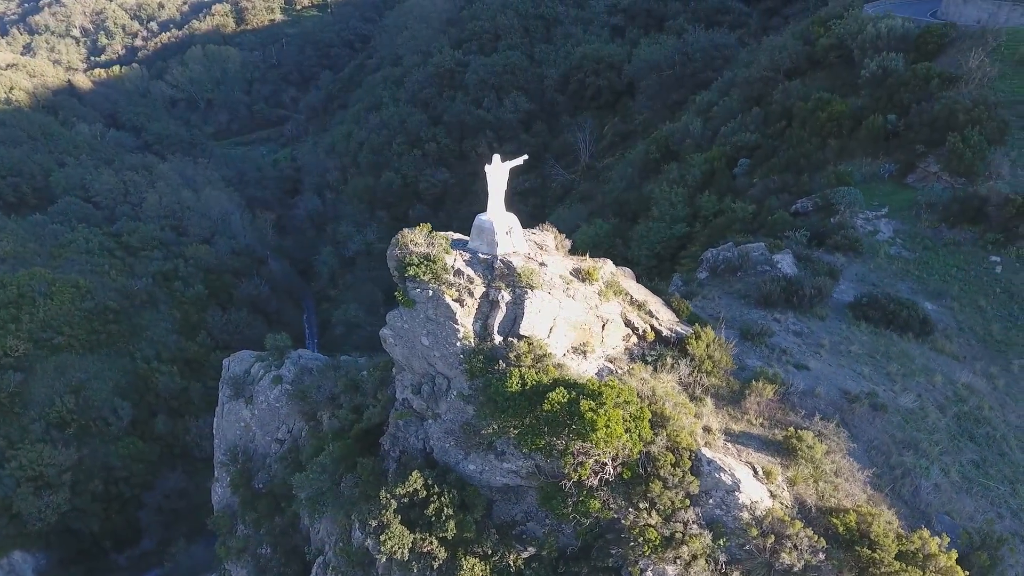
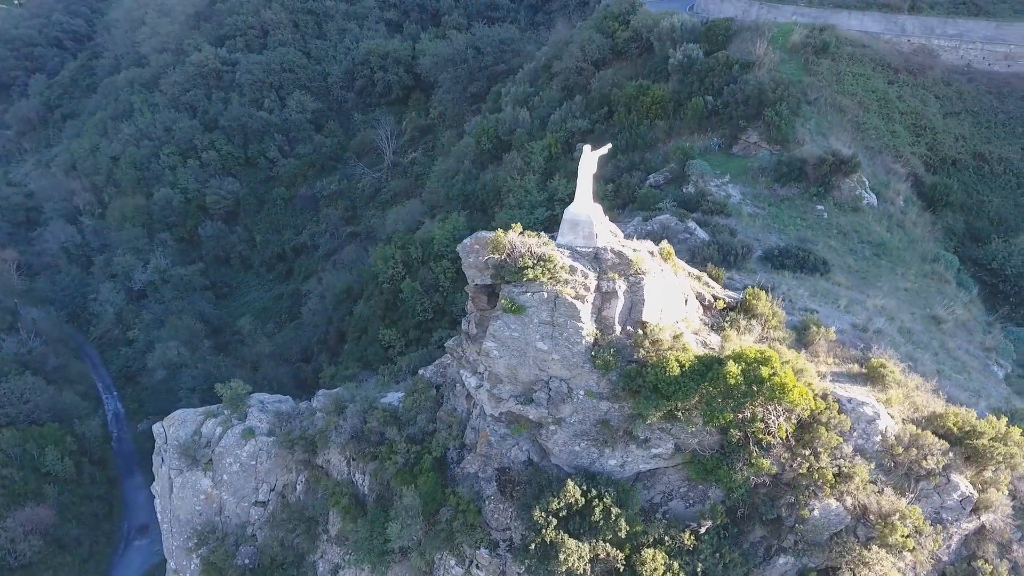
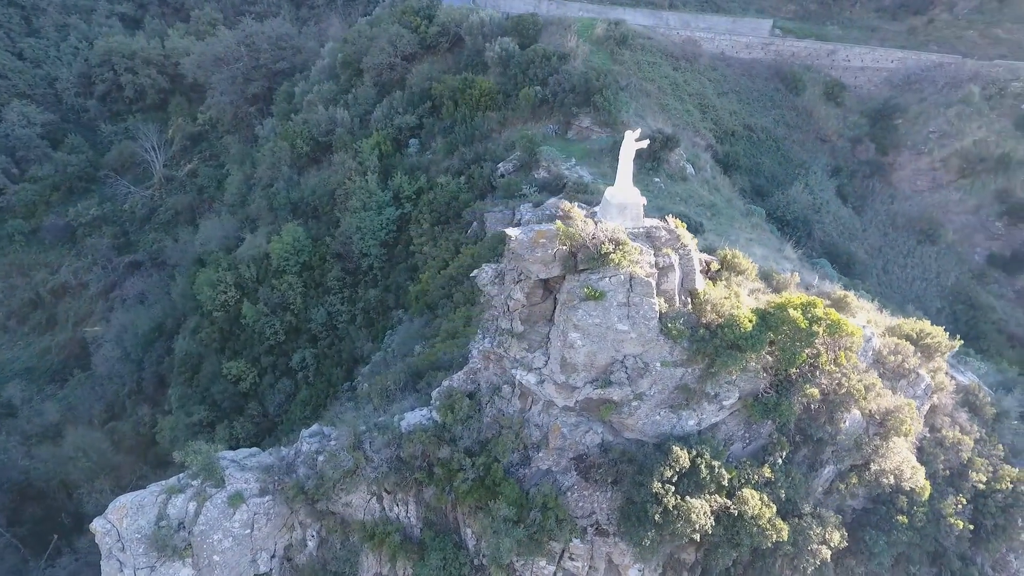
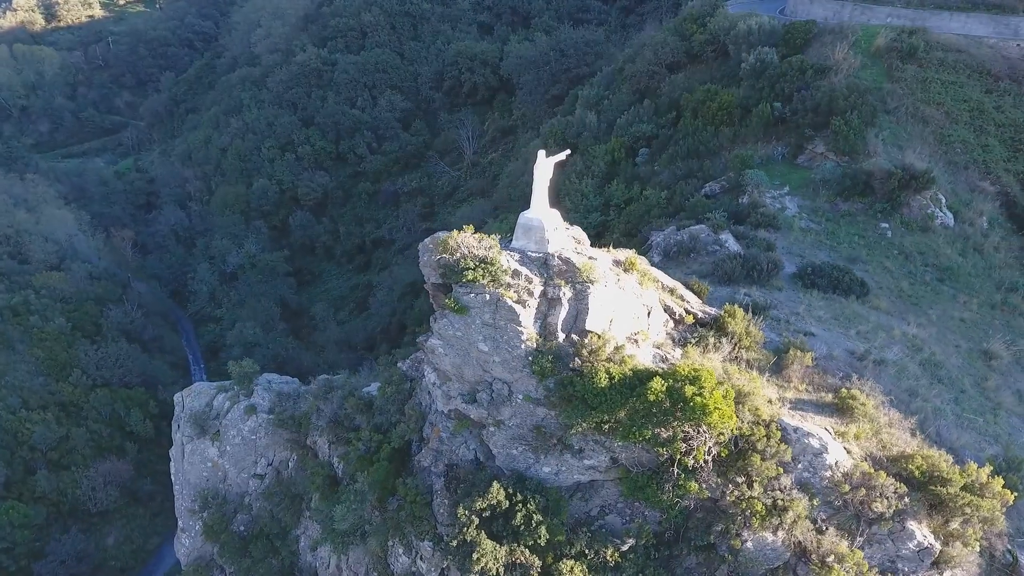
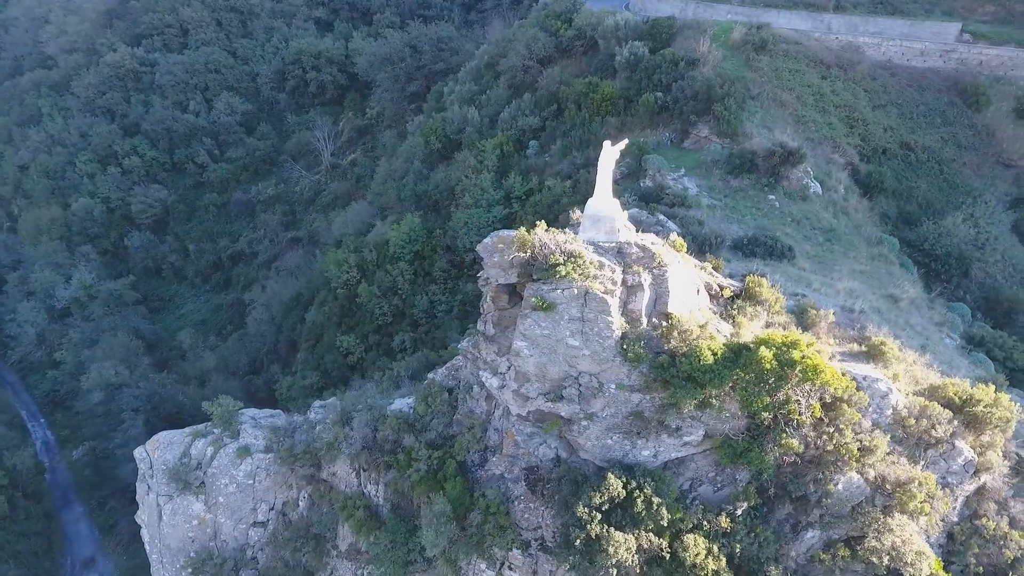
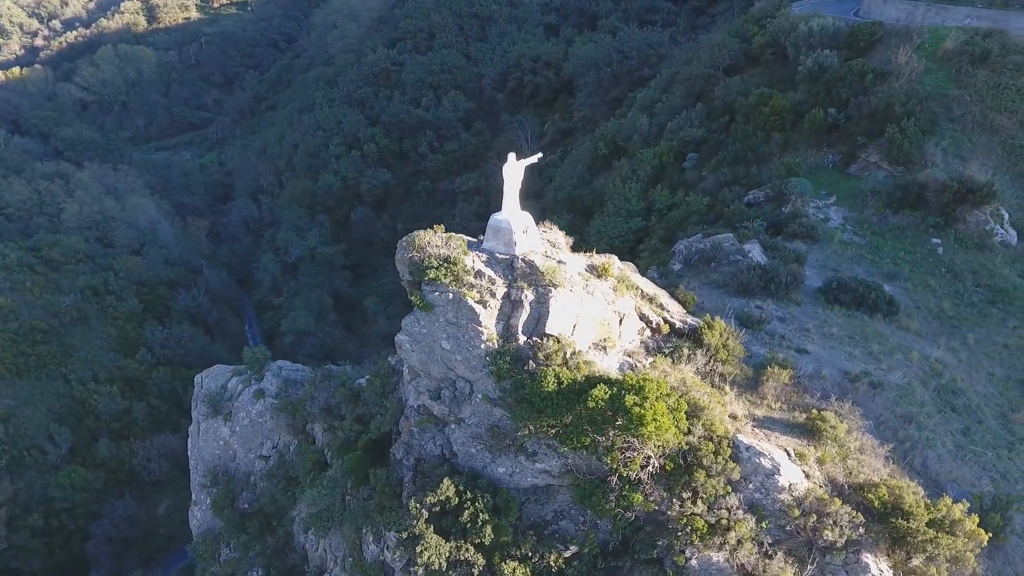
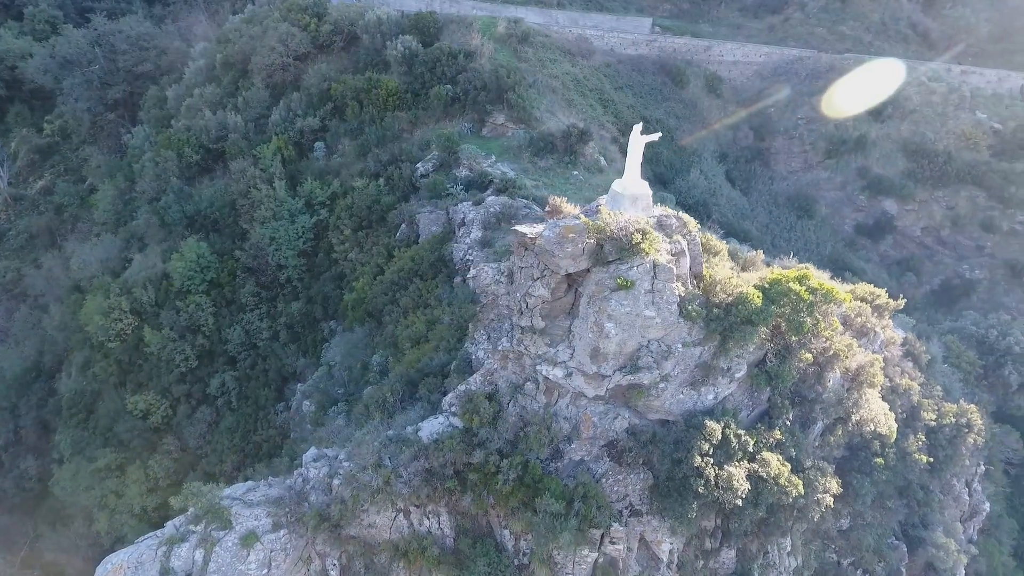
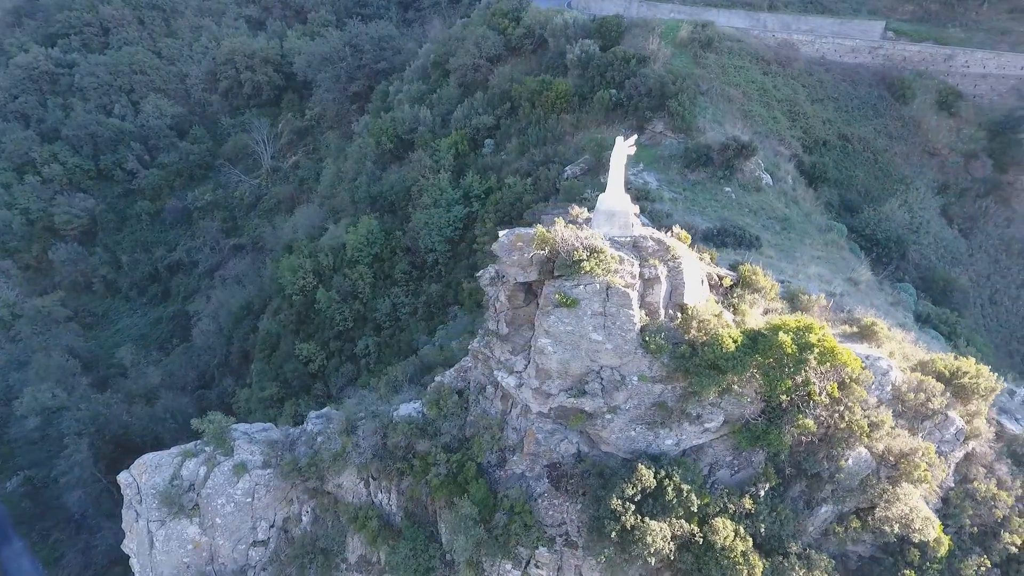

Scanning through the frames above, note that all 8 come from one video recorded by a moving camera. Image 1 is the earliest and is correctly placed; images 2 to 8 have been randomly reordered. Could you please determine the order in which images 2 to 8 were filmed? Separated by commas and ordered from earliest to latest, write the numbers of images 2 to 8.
6, 4, 2, 5, 8, 3, 7
